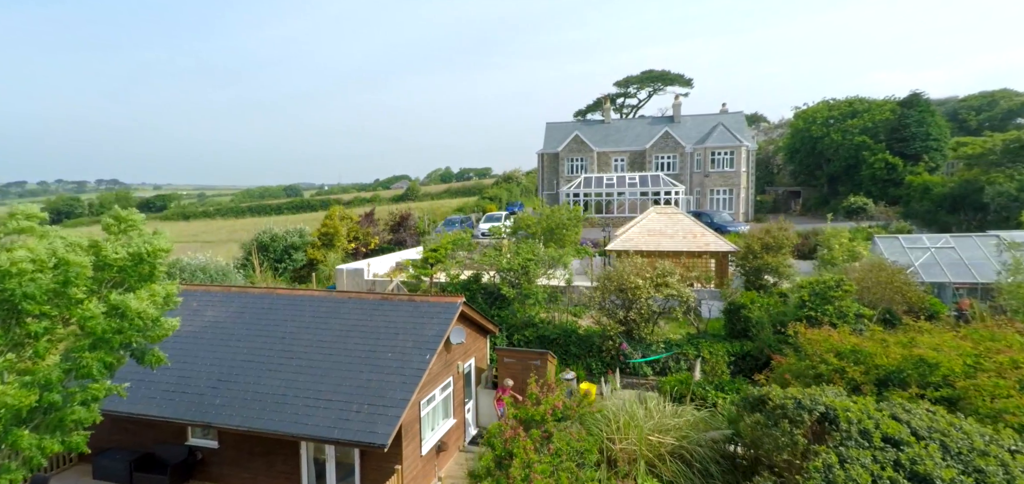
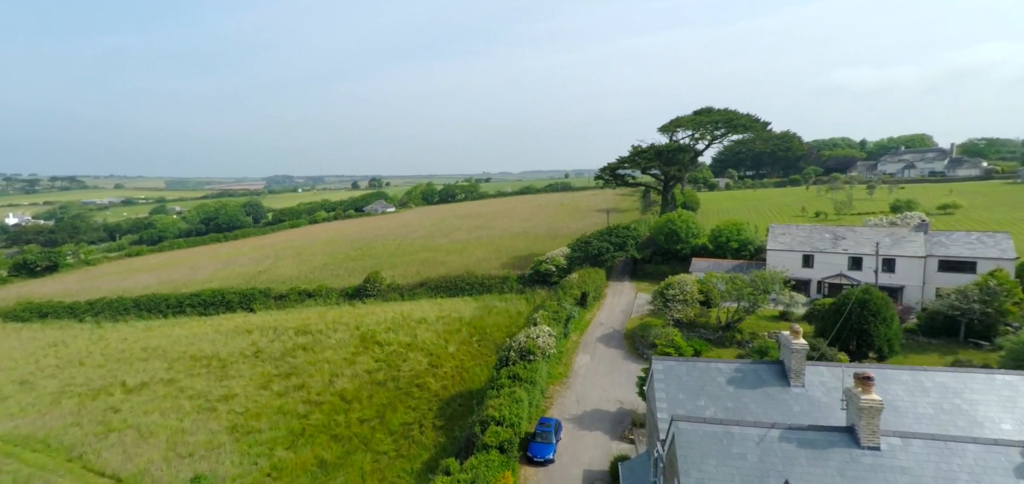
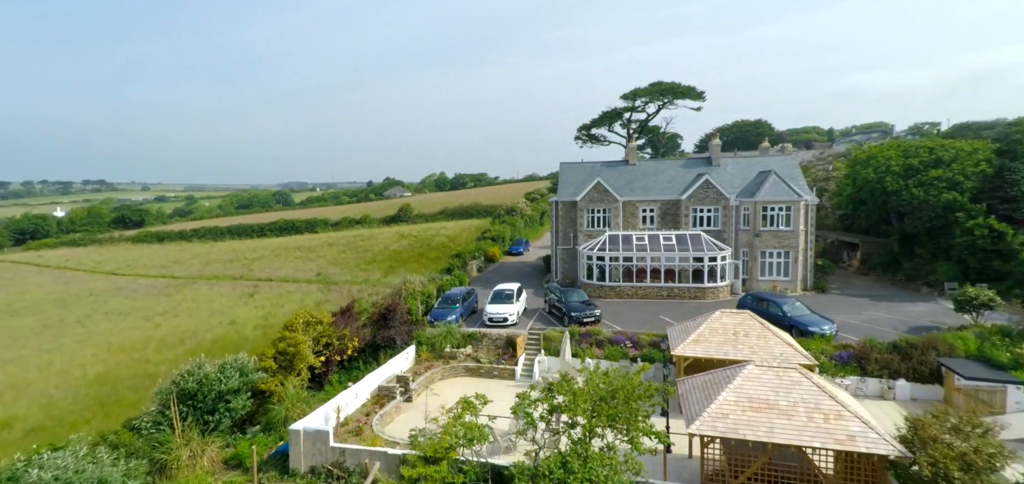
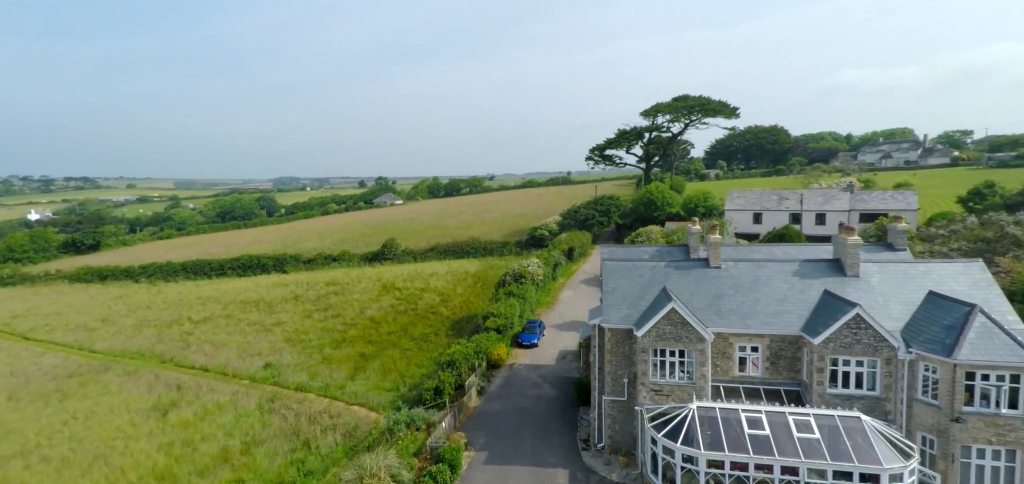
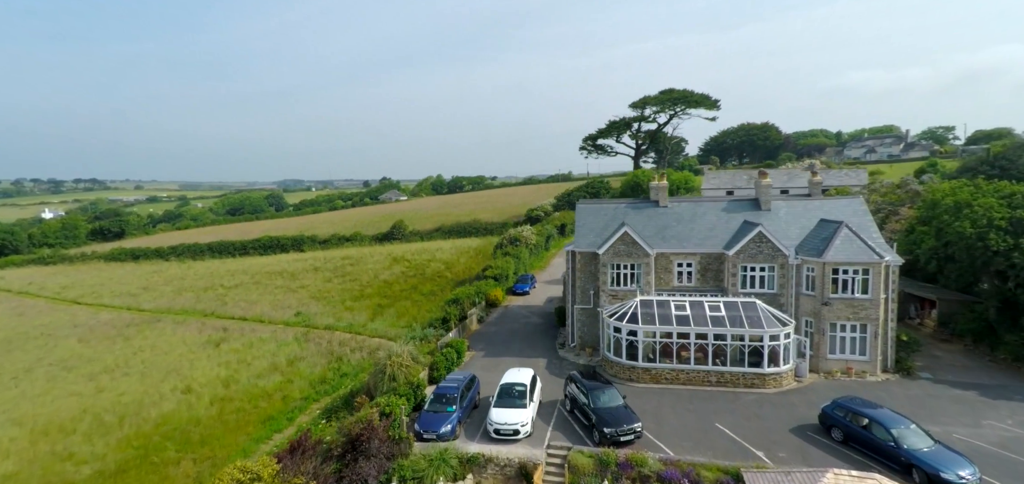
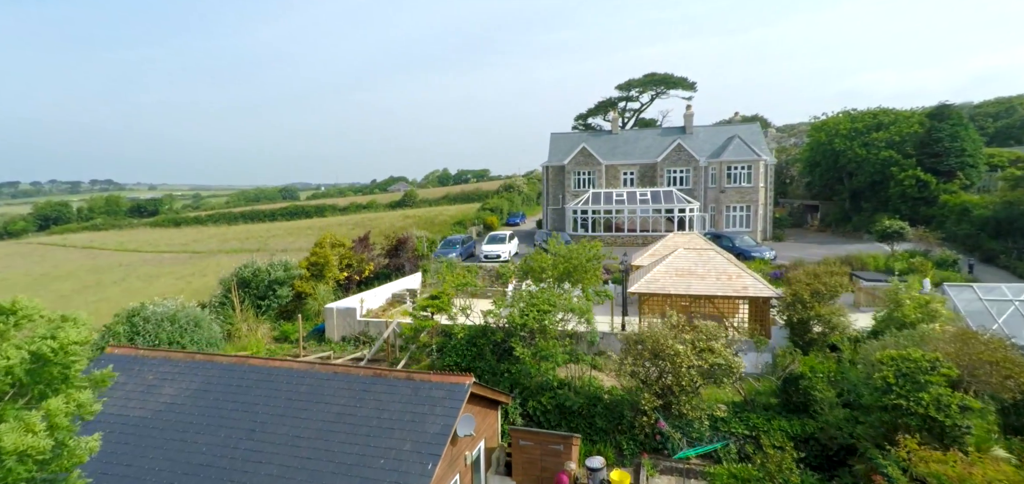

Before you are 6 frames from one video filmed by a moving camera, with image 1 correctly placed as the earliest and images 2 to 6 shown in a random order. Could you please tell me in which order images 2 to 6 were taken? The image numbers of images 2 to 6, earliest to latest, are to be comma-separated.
6, 3, 5, 4, 2
